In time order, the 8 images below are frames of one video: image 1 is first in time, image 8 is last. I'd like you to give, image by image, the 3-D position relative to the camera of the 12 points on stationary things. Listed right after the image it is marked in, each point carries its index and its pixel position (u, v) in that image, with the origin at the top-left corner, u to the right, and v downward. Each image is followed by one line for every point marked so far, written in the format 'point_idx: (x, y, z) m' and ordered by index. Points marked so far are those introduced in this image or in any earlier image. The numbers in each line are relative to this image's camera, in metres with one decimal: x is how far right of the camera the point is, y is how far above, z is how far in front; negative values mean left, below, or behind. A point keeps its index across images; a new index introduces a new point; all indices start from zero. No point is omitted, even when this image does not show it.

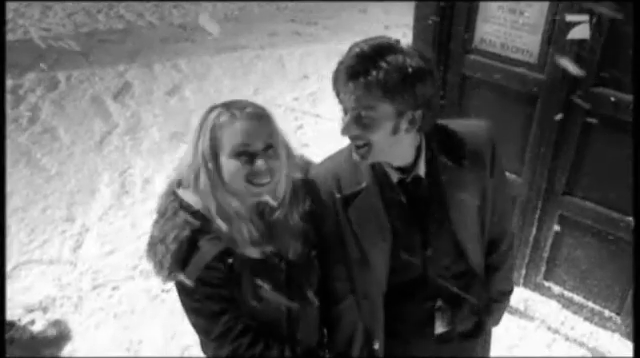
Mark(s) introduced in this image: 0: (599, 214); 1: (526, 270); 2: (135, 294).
0: (+1.5, -0.2, +3.1) m
1: (+1.3, -0.6, +3.6) m
2: (-1.3, -0.8, +3.9) m
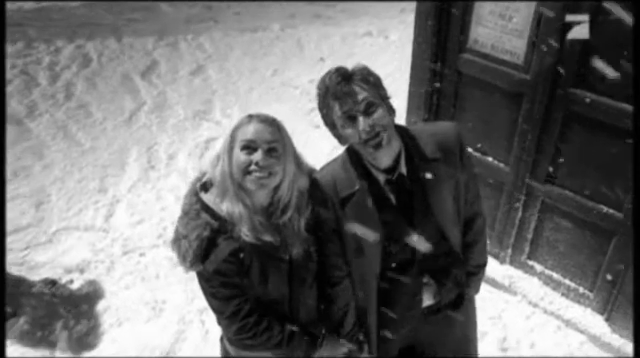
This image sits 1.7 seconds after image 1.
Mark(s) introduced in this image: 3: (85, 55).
0: (+1.6, -0.1, +3.5) m
1: (+1.3, -0.5, +3.9) m
2: (-1.2, -0.6, +4.4) m
3: (-2.8, +1.5, +6.8) m
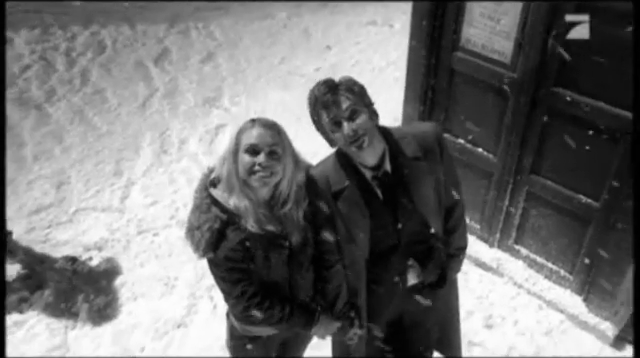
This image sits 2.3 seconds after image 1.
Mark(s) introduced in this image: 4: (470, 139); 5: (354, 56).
0: (+1.6, -0.1, +3.7) m
1: (+1.3, -0.4, +4.2) m
2: (-1.2, -0.5, +4.7) m
3: (-2.8, +1.7, +7.0) m
4: (+1.1, +0.3, +4.0) m
5: (+0.4, +1.5, +6.8) m
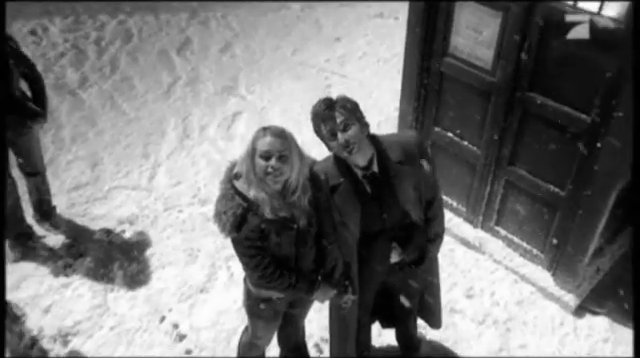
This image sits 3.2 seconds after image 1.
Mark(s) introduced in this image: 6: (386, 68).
0: (+1.6, 0.0, +4.3) m
1: (+1.4, -0.3, +4.8) m
2: (-1.2, -0.4, +5.3) m
3: (-2.6, +2.0, +7.6) m
4: (+1.1, +0.4, +4.6) m
5: (+0.5, +1.7, +7.3) m
6: (+0.8, +1.4, +7.1) m
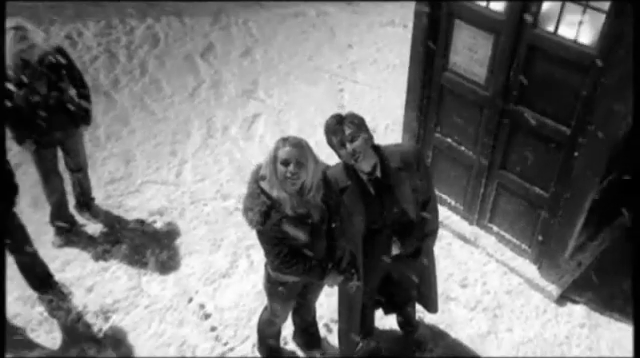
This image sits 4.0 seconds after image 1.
0: (+1.7, 0.0, +4.8) m
1: (+1.5, -0.3, +5.3) m
2: (-1.1, -0.3, +5.9) m
3: (-2.4, +2.1, +8.2) m
4: (+1.2, +0.4, +5.1) m
5: (+0.7, +1.7, +7.9) m
6: (+1.0, +1.4, +7.6) m
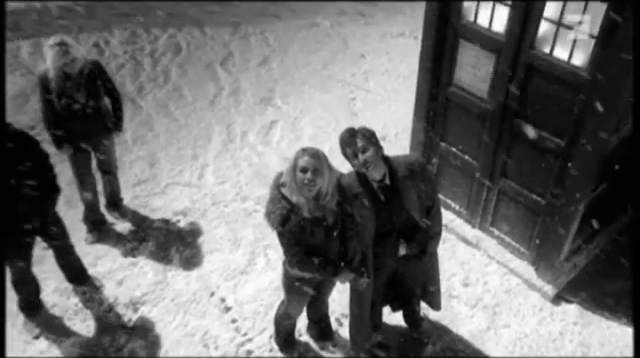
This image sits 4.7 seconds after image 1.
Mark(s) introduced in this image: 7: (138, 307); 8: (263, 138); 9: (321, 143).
0: (+1.8, -0.1, +5.2) m
1: (+1.6, -0.4, +5.7) m
2: (-0.9, -0.4, +6.4) m
3: (-2.2, +2.1, +8.6) m
4: (+1.4, +0.3, +5.5) m
5: (+0.9, +1.7, +8.2) m
6: (+1.2, +1.3, +8.0) m
7: (-1.8, -1.2, +5.5) m
8: (-0.7, +0.5, +7.2) m
9: (0.0, +0.5, +7.1) m
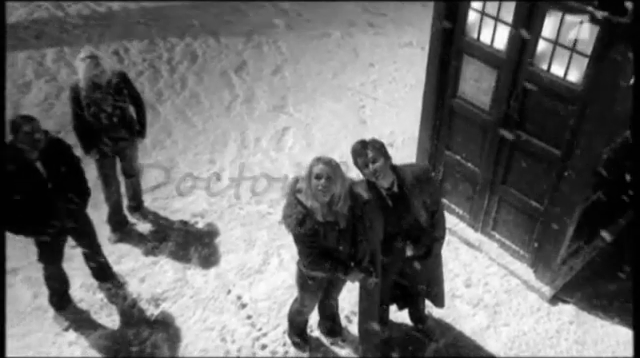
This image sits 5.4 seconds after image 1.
0: (+1.9, -0.2, +5.5) m
1: (+1.7, -0.5, +6.0) m
2: (-0.8, -0.4, +6.7) m
3: (-2.0, +2.0, +9.0) m
4: (+1.5, +0.2, +5.8) m
5: (+1.1, +1.6, +8.6) m
6: (+1.3, +1.3, +8.3) m
7: (-1.7, -1.3, +5.8) m
8: (-0.6, +0.5, +7.6) m
9: (+0.2, +0.4, +7.5) m
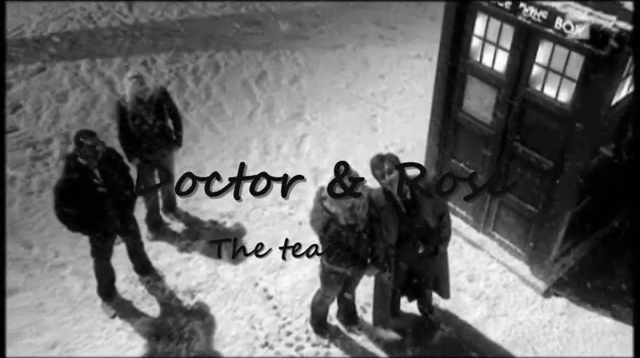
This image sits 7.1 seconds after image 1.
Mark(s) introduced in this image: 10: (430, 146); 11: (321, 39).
0: (+2.1, -0.3, +6.2) m
1: (+1.9, -0.5, +6.7) m
2: (-0.6, -0.5, +7.4) m
3: (-1.8, +2.0, +9.7) m
4: (+1.7, +0.2, +6.5) m
5: (+1.3, +1.5, +9.2) m
6: (+1.6, +1.2, +9.0) m
7: (-1.4, -1.3, +6.5) m
8: (-0.4, +0.4, +8.2) m
9: (+0.4, +0.3, +8.1) m
10: (+1.3, +0.4, +6.6) m
11: (0.0, +2.6, +10.3) m
